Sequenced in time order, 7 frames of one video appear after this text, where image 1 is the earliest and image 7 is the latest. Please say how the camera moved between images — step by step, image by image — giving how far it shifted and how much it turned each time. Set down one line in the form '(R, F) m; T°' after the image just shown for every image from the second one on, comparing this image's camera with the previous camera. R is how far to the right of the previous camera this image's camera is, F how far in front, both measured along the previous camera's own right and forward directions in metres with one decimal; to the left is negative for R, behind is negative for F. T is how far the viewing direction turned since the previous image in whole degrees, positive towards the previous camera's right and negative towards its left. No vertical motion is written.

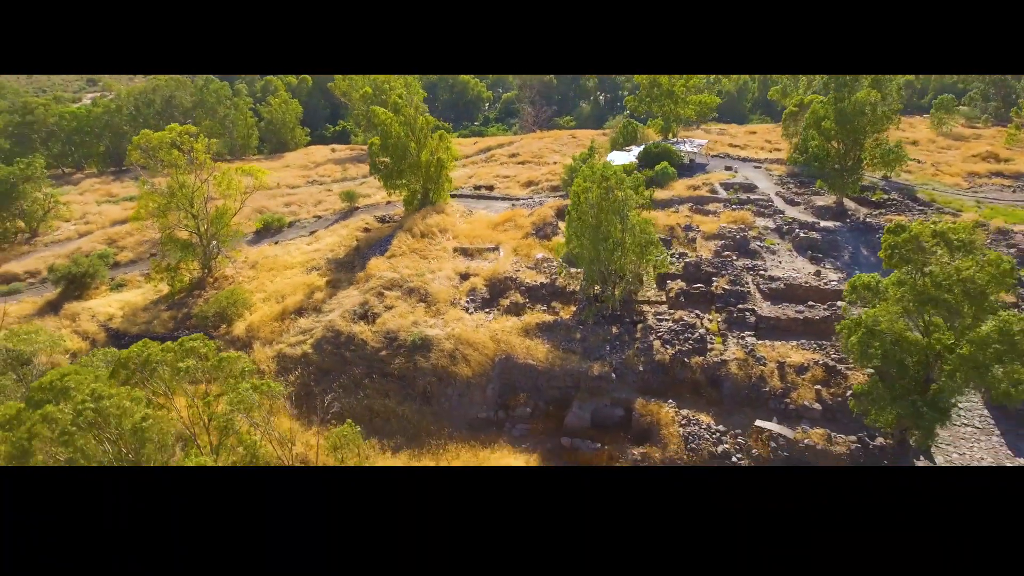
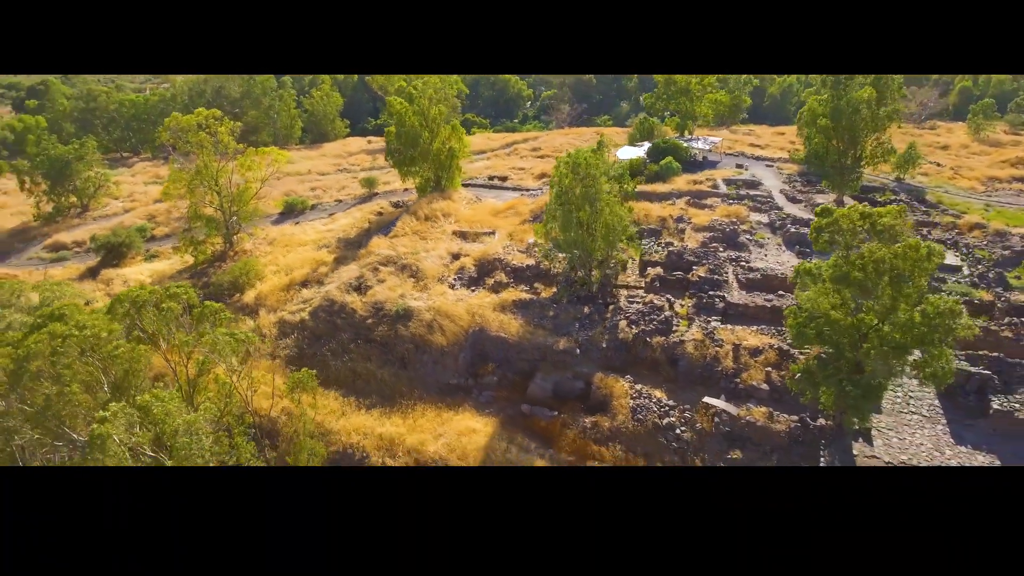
(+1.4, -0.7) m; -4°
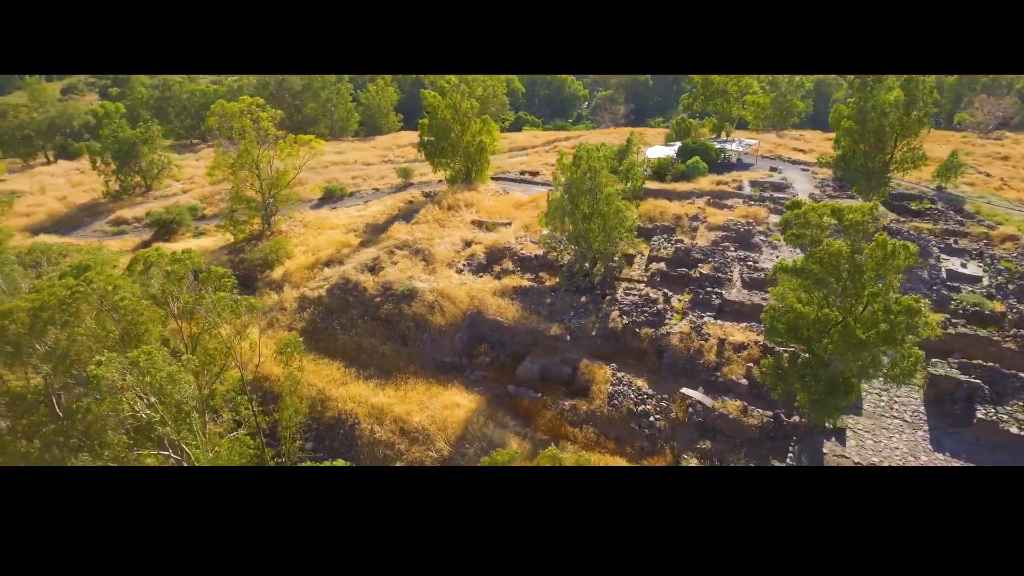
(+1.3, -0.4) m; -5°
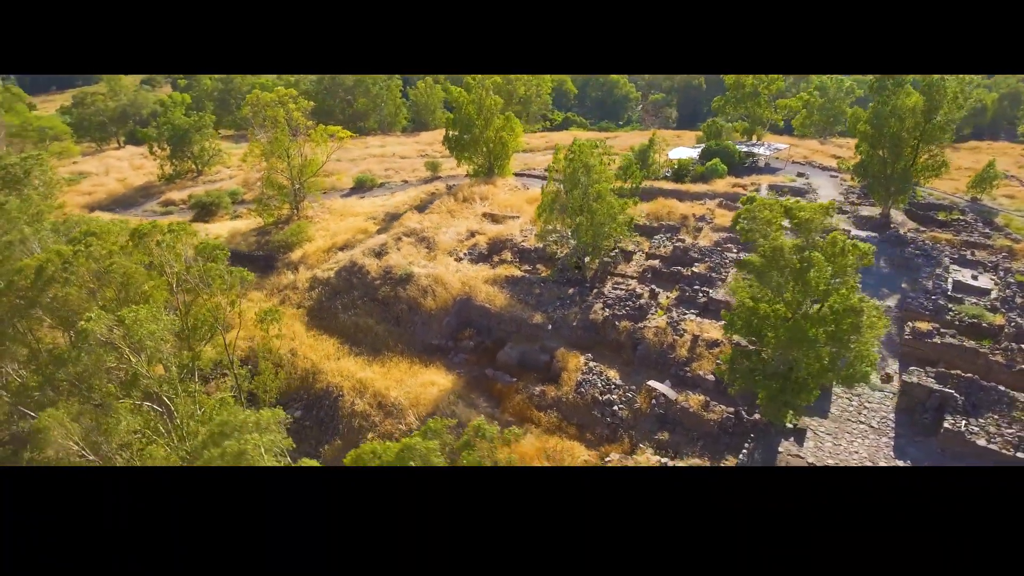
(+1.5, -0.3) m; -5°
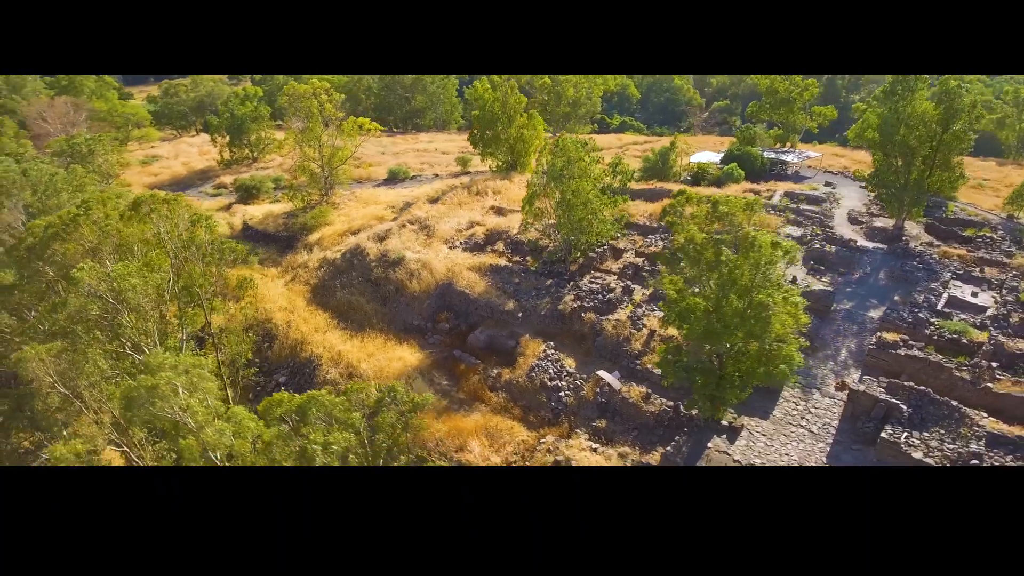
(+2.1, -0.4) m; -7°
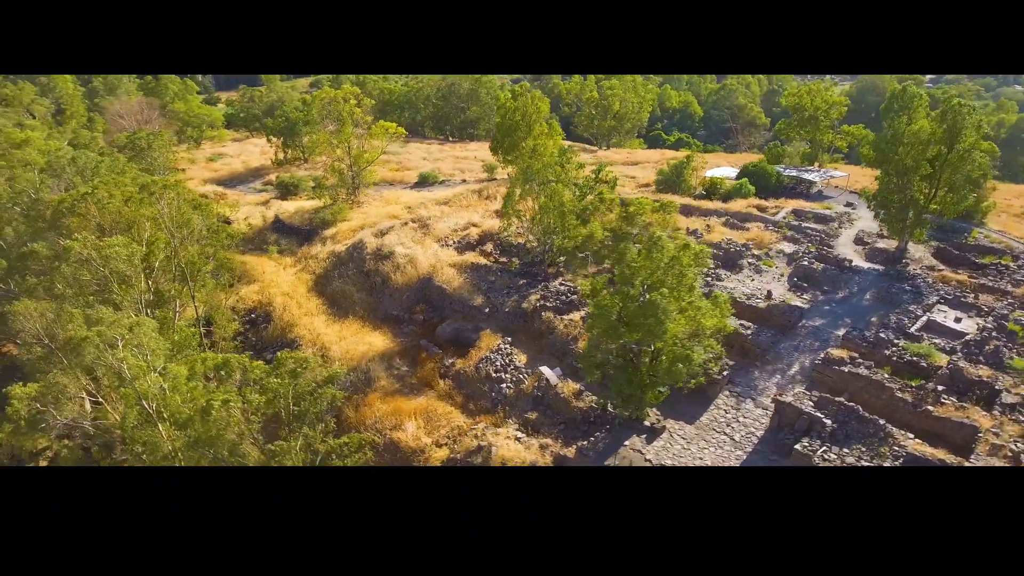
(+2.3, -0.4) m; -7°
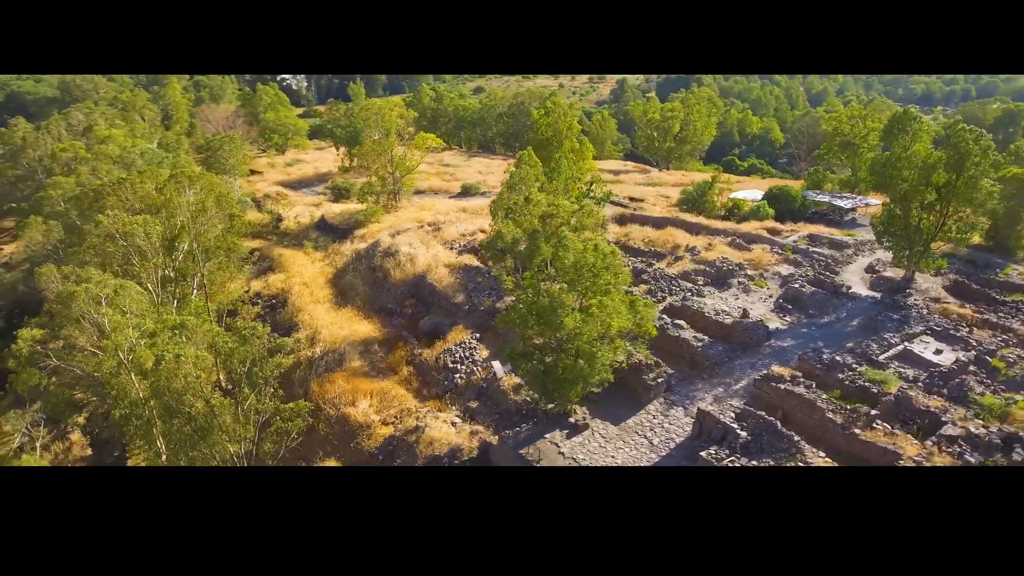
(+2.5, -0.5) m; -8°
